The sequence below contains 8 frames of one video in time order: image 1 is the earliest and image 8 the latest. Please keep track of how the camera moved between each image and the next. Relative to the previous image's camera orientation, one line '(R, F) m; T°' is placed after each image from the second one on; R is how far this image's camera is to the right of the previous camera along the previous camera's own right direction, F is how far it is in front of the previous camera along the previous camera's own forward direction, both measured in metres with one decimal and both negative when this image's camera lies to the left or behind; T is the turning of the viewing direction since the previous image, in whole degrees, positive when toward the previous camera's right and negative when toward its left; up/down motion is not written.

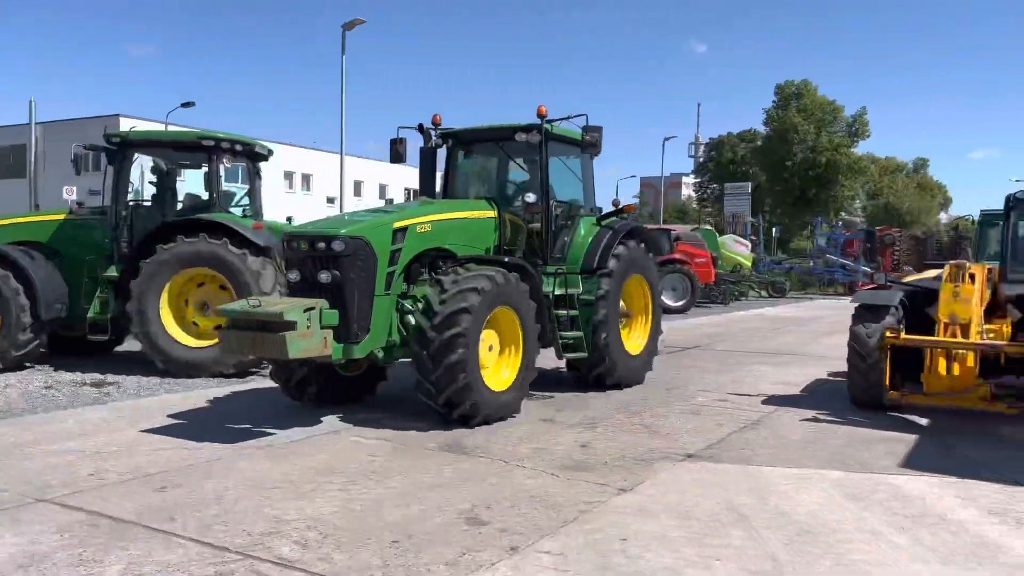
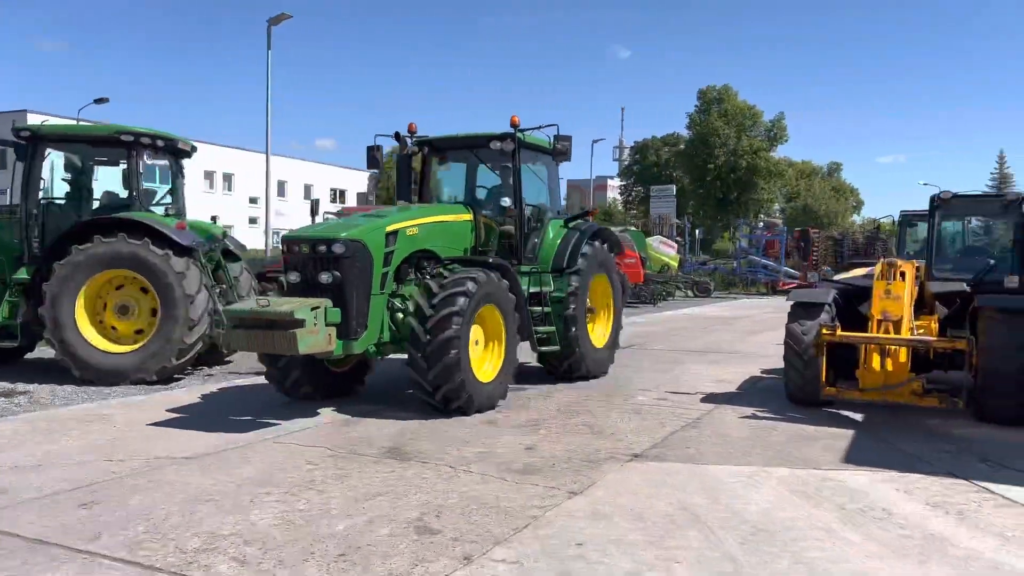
(-0.1, +0.1) m; +5°
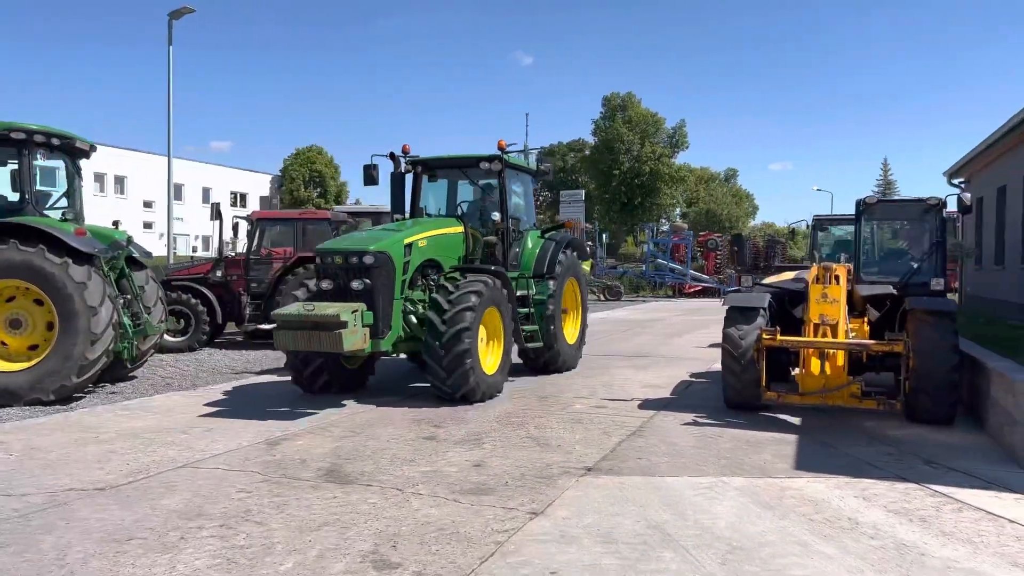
(-0.2, +0.3) m; +6°
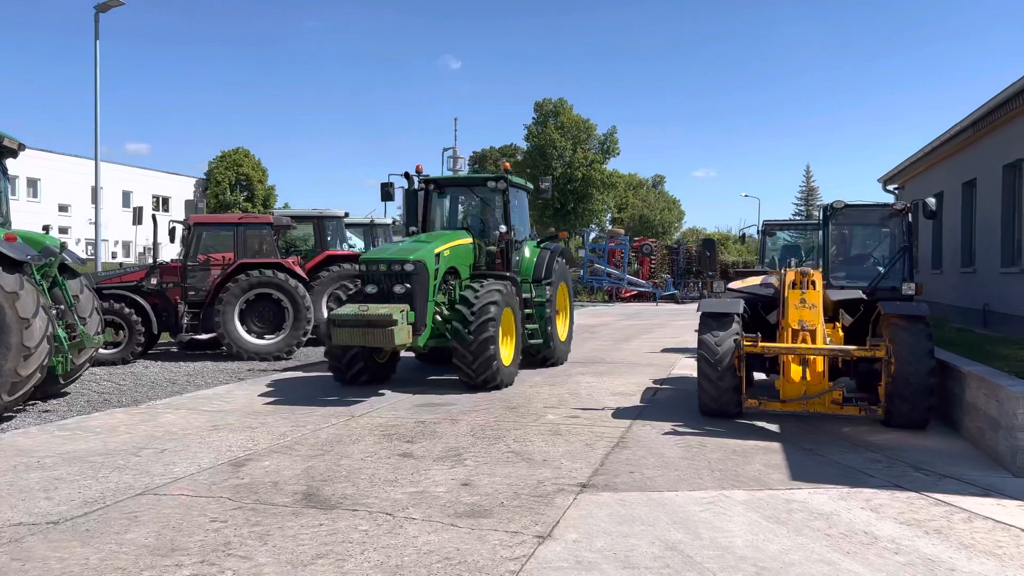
(-0.3, +0.3) m; +5°
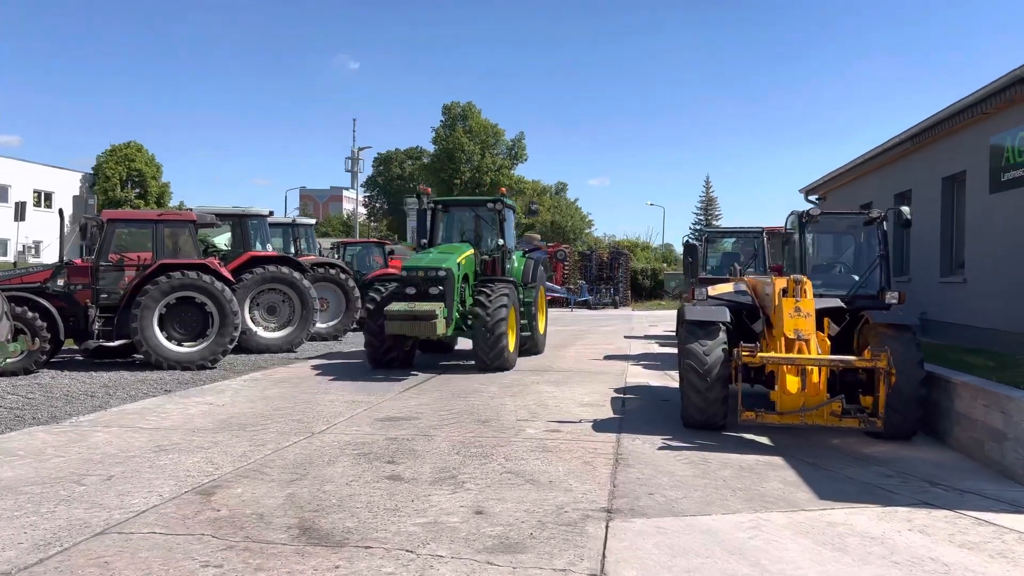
(-0.6, +0.5) m; +7°
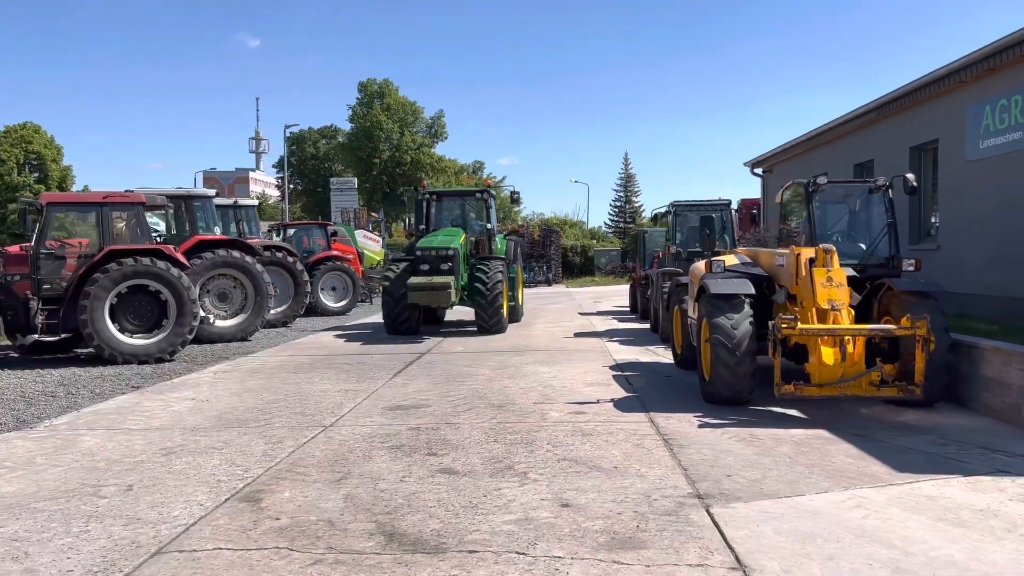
(-0.8, +0.4) m; +6°
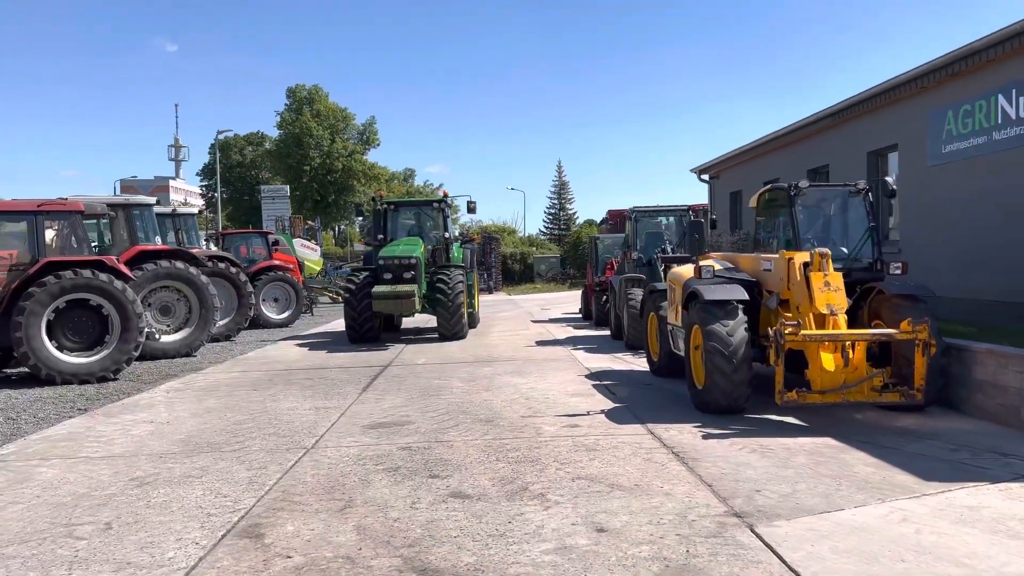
(-0.4, +0.3) m; +5°
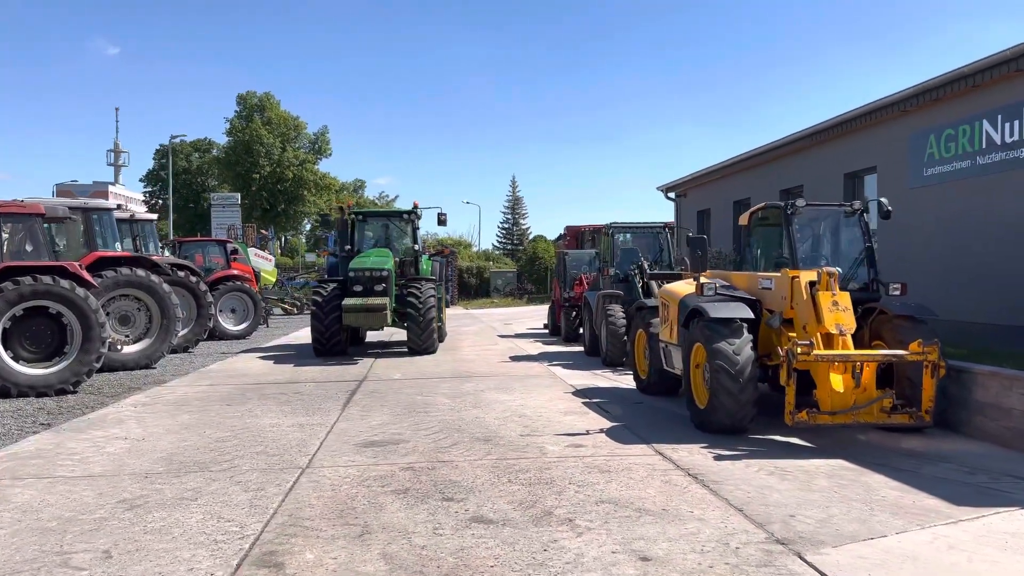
(-0.4, +0.2) m; +4°
